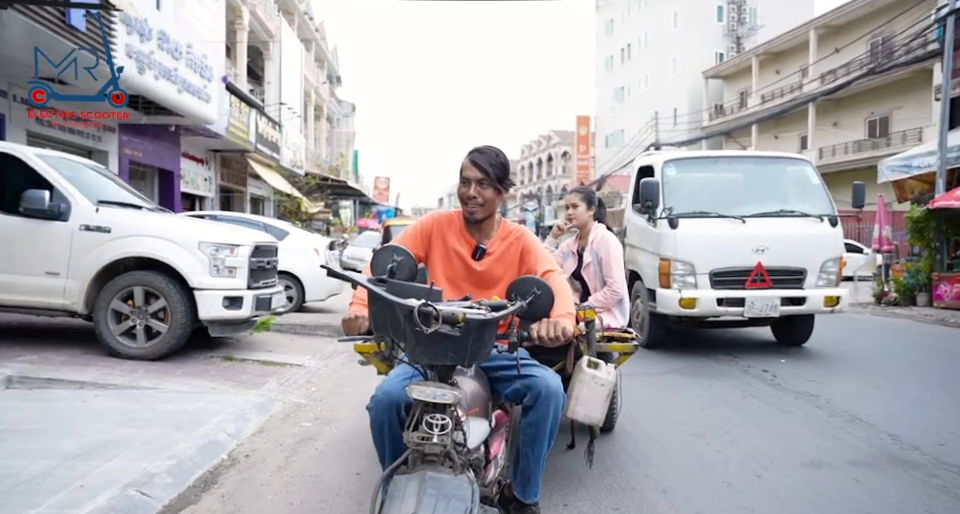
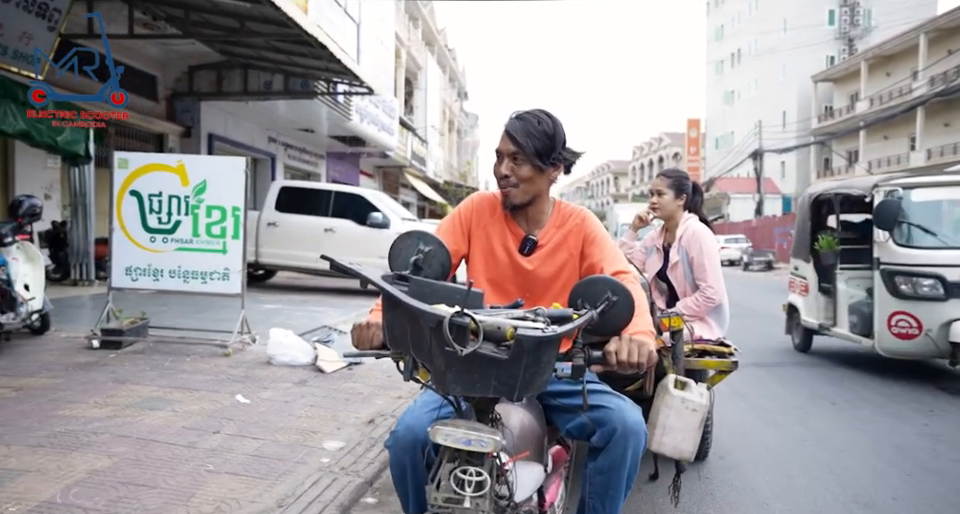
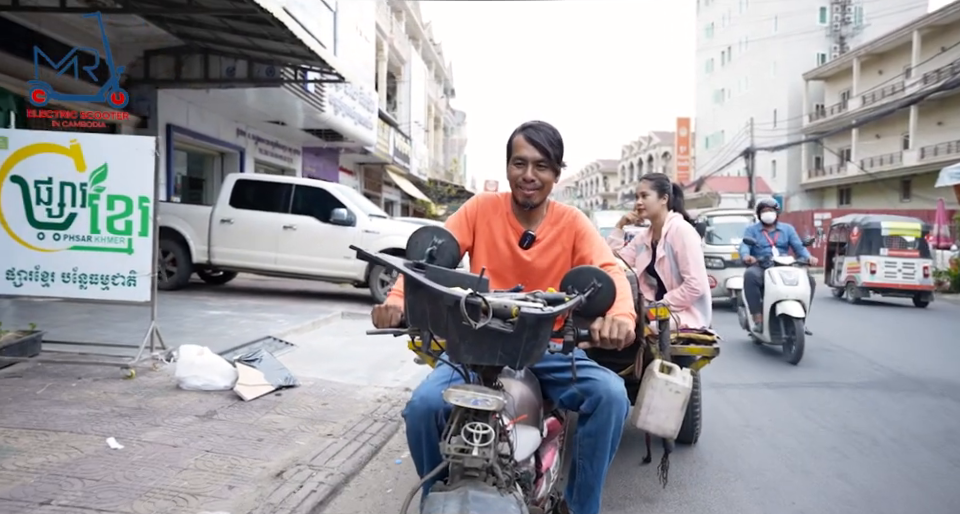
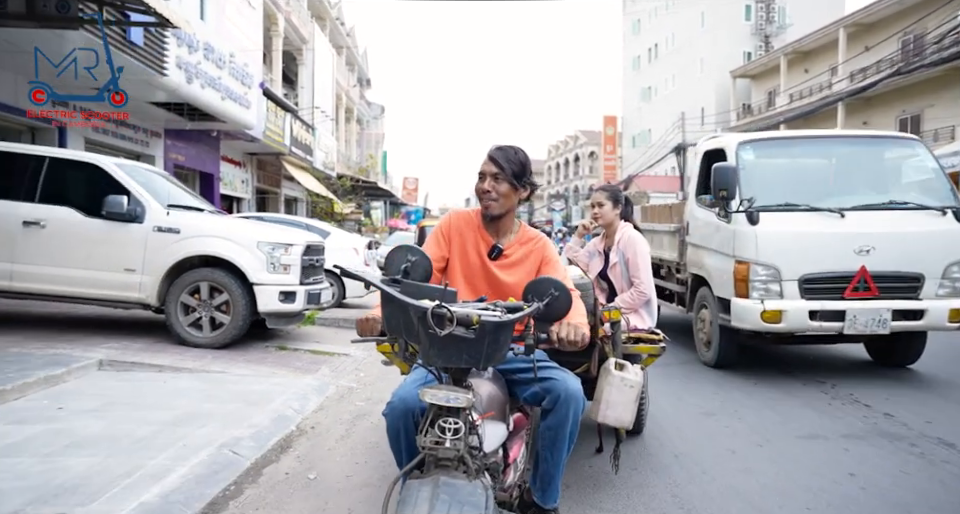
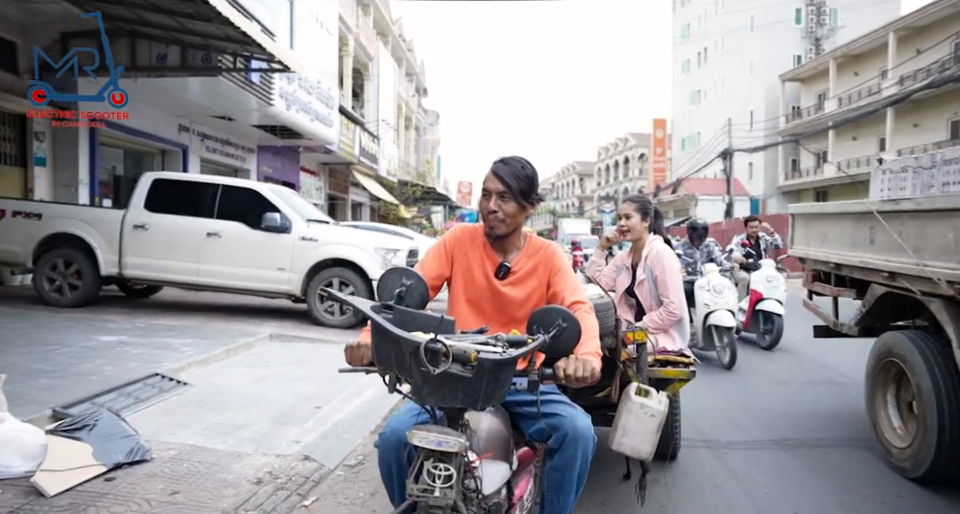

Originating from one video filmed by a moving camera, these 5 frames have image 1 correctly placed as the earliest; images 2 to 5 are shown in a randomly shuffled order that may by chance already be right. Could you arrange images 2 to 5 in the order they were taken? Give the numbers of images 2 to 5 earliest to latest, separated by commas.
4, 5, 3, 2
